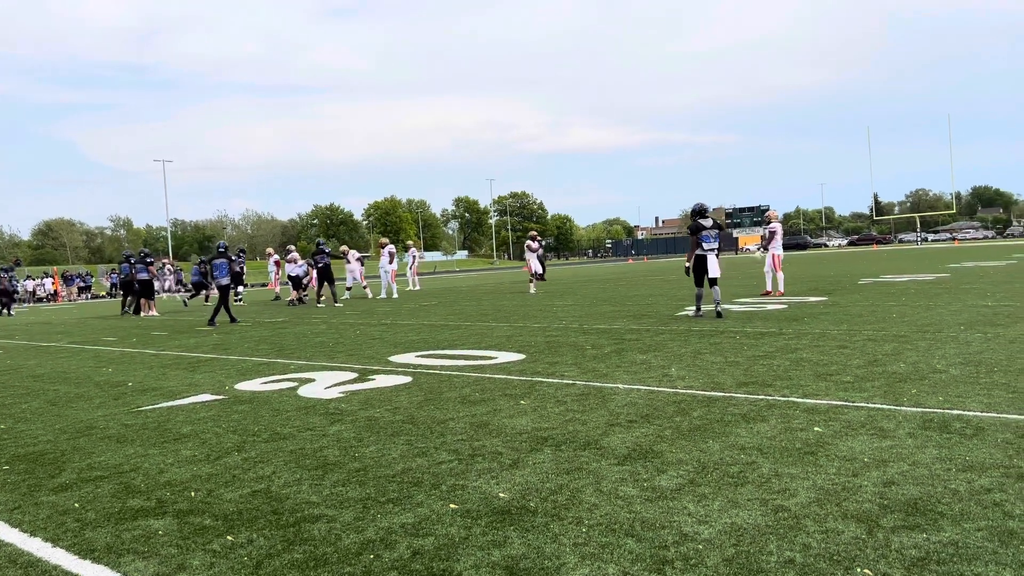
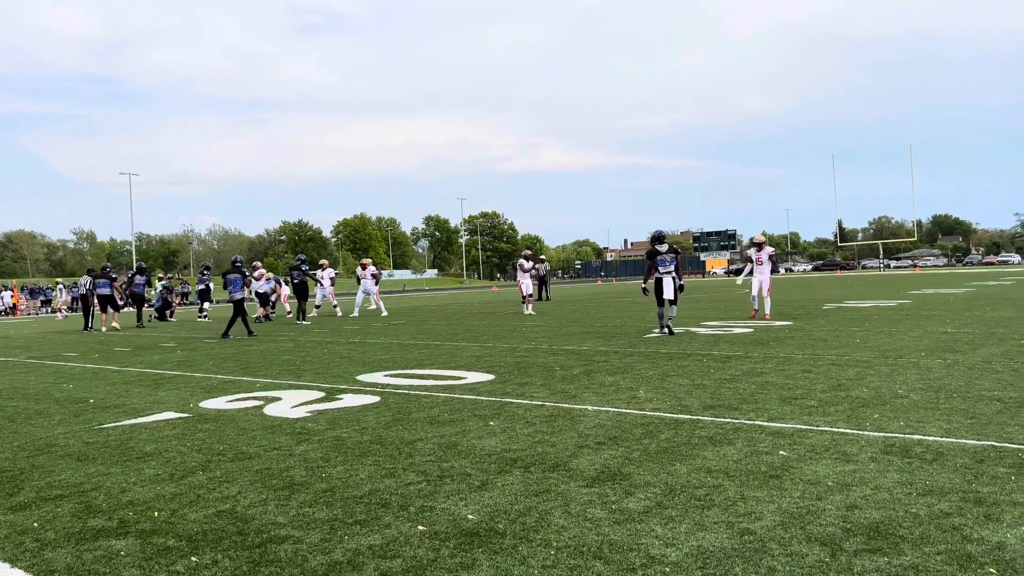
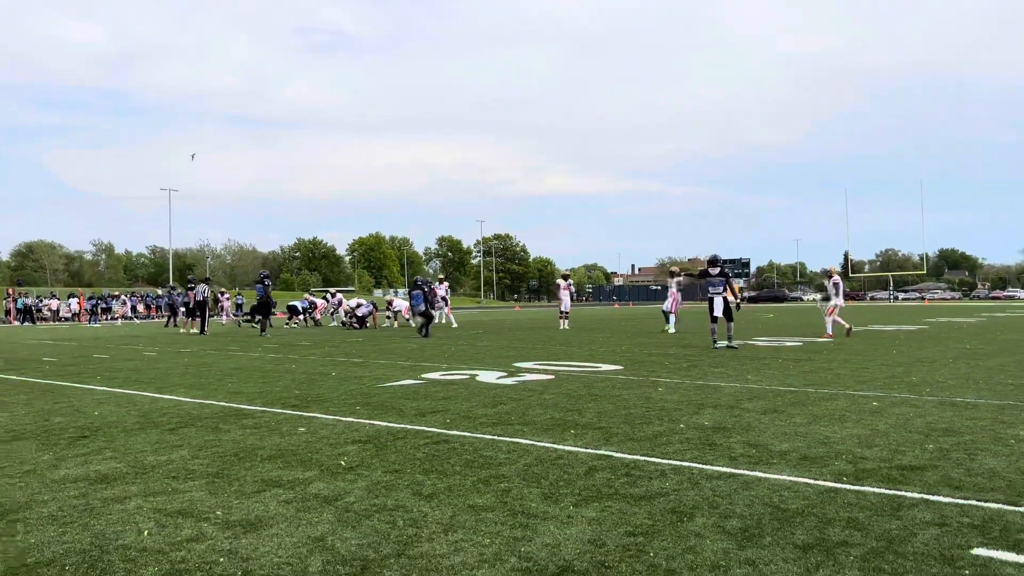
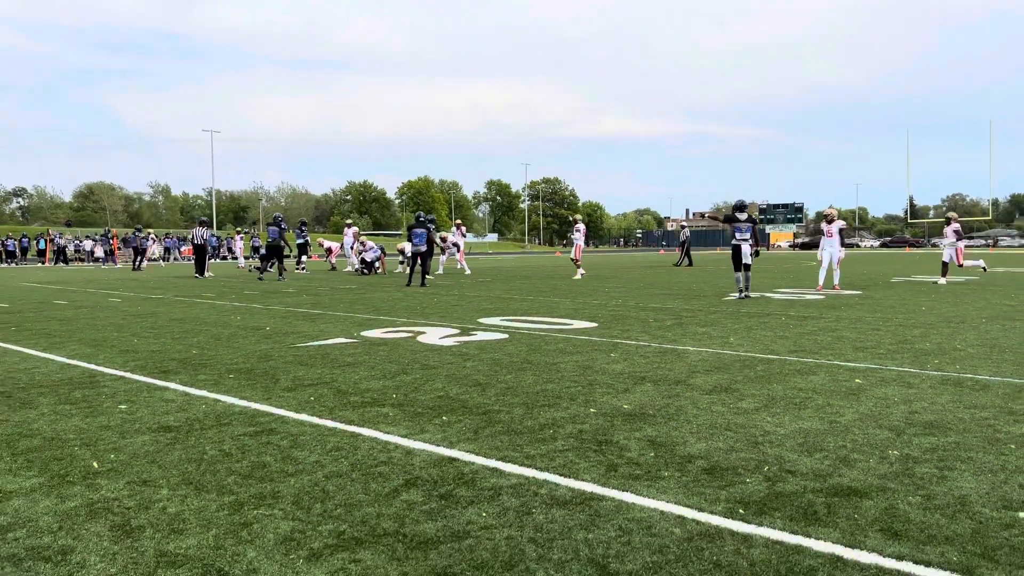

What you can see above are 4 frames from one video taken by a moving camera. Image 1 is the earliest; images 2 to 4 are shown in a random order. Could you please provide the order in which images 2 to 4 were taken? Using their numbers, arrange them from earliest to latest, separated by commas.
2, 4, 3
